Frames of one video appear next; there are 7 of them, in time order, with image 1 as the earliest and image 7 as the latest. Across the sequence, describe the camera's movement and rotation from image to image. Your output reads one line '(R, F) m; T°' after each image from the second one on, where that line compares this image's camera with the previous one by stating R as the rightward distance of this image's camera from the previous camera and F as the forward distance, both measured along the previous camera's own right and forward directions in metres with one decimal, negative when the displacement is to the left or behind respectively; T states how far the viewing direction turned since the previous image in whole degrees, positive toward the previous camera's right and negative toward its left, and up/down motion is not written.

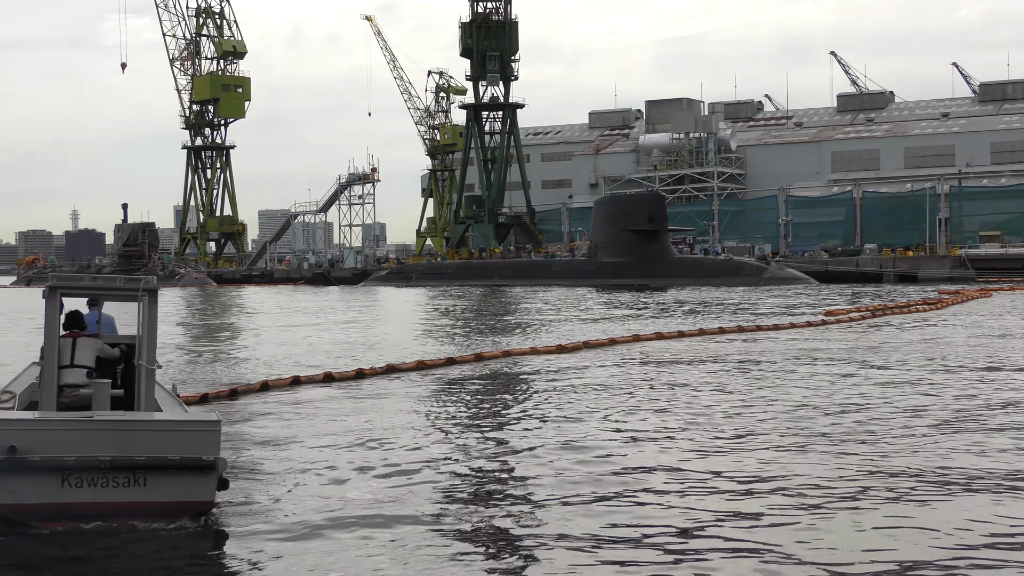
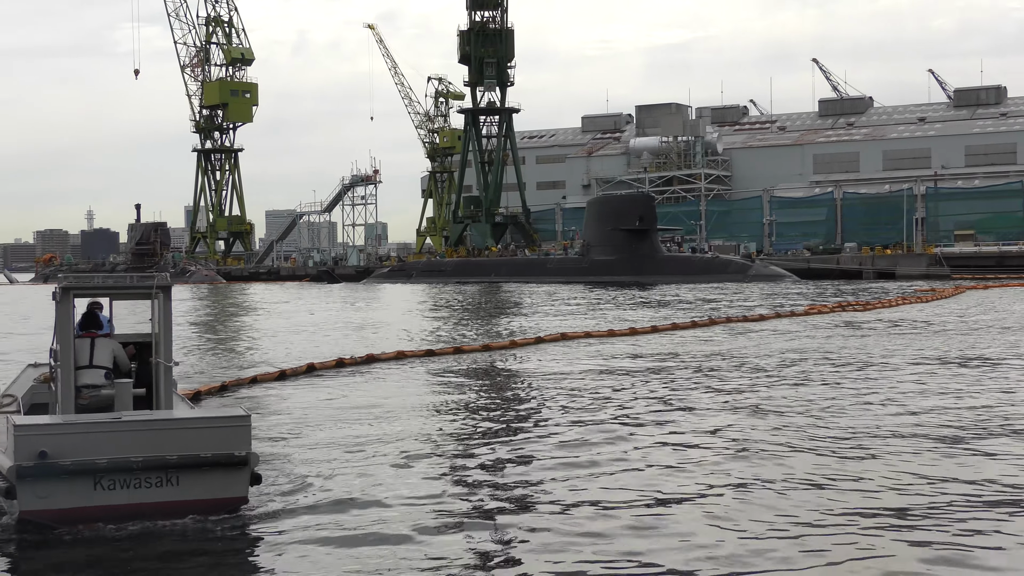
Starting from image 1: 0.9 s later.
(+0.2, -1.5) m; 0°
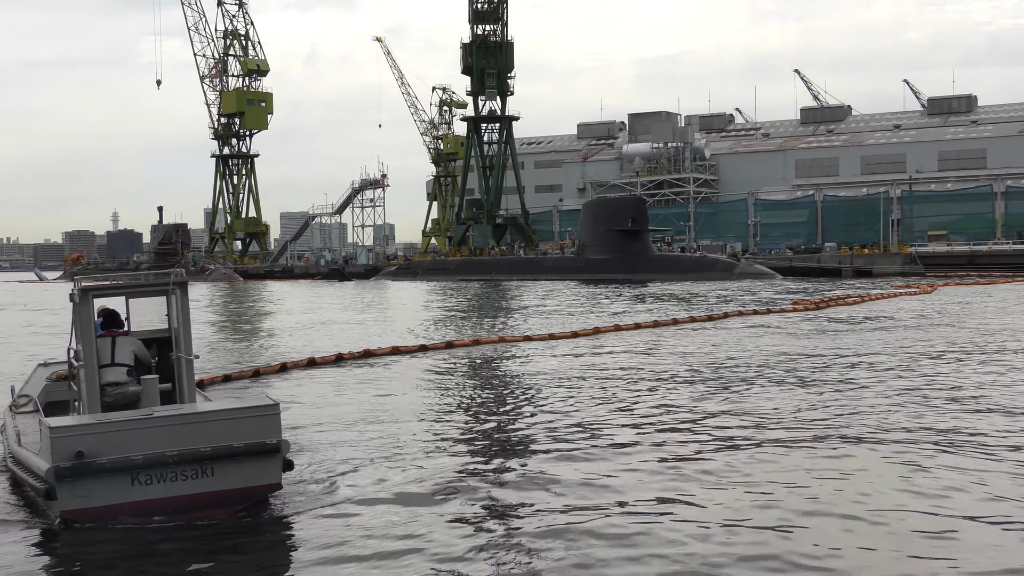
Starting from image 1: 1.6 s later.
(+0.3, -2.2) m; 0°
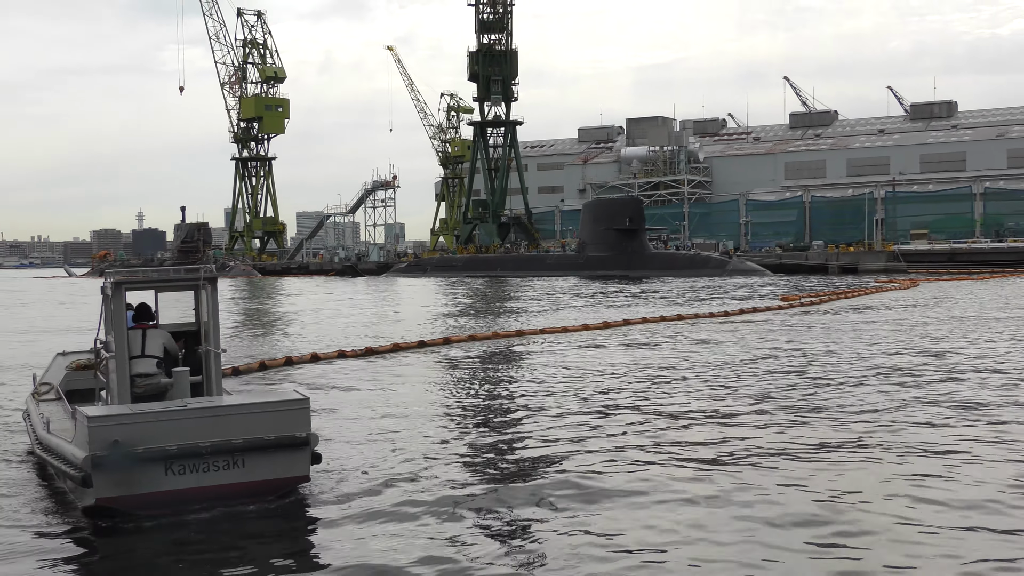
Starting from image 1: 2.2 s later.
(+0.2, -2.1) m; 0°
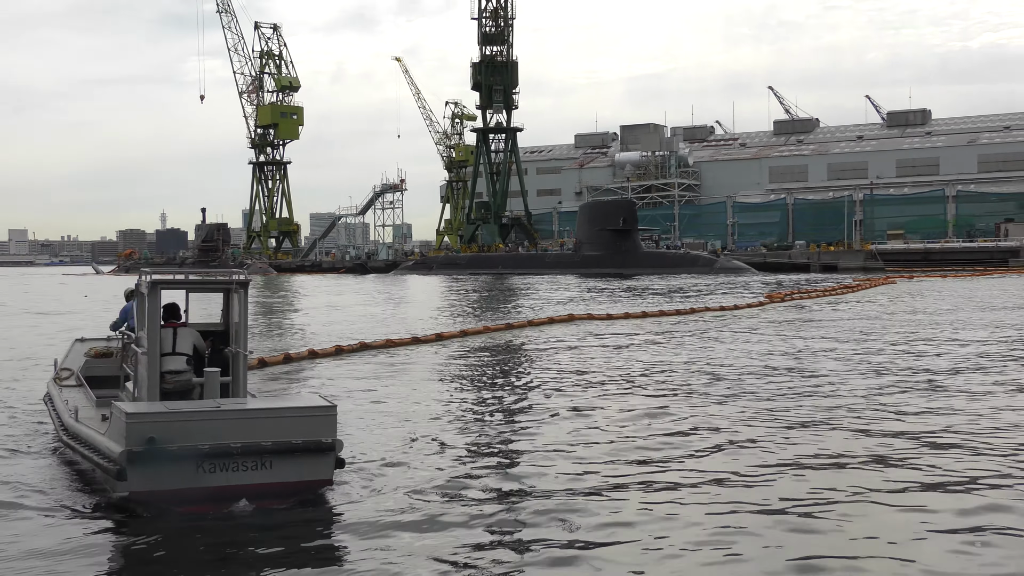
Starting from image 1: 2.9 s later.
(+0.3, -2.5) m; 0°
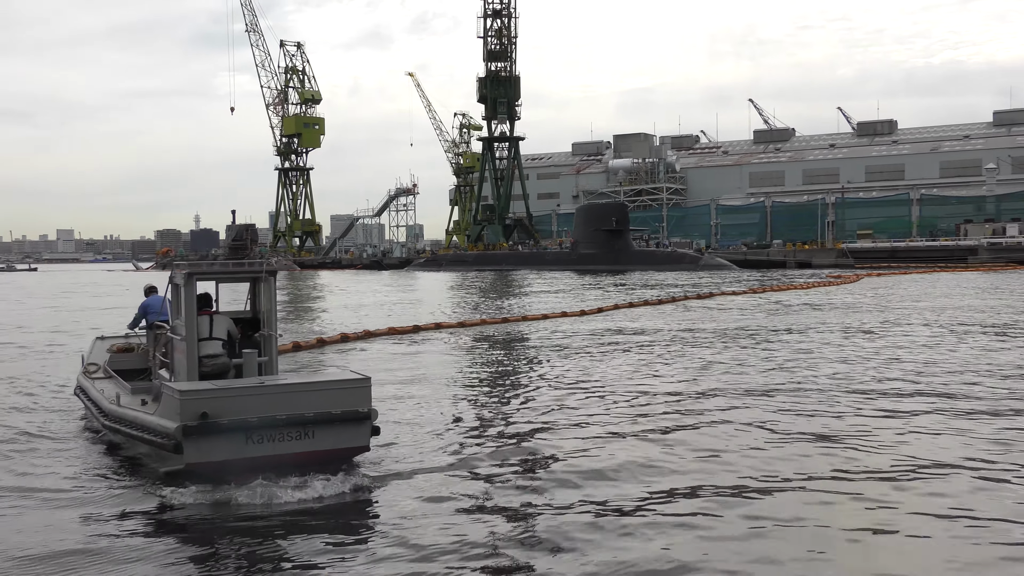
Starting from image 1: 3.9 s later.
(+0.5, -3.9) m; -1°
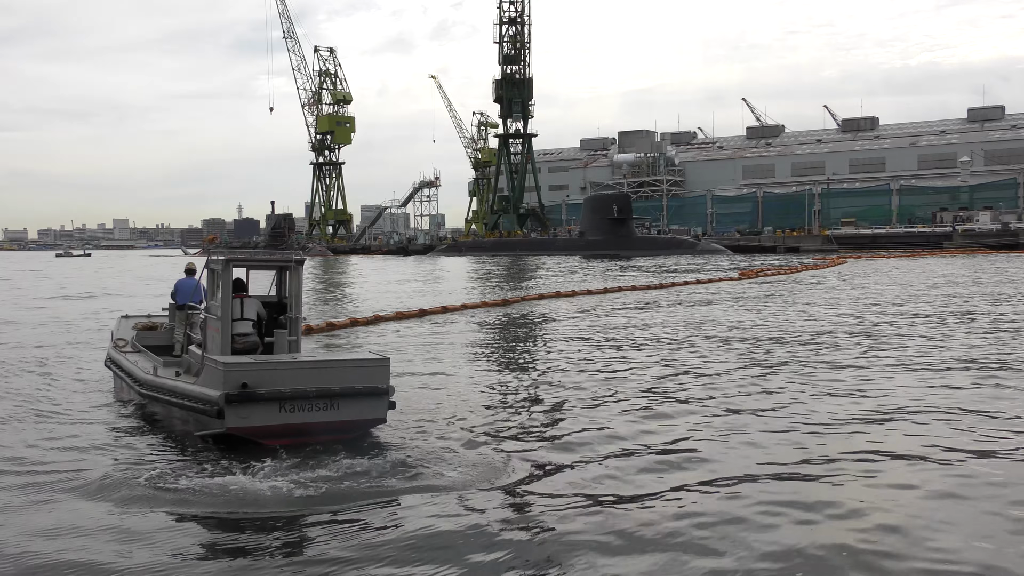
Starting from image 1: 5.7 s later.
(+0.6, -4.4) m; -2°
